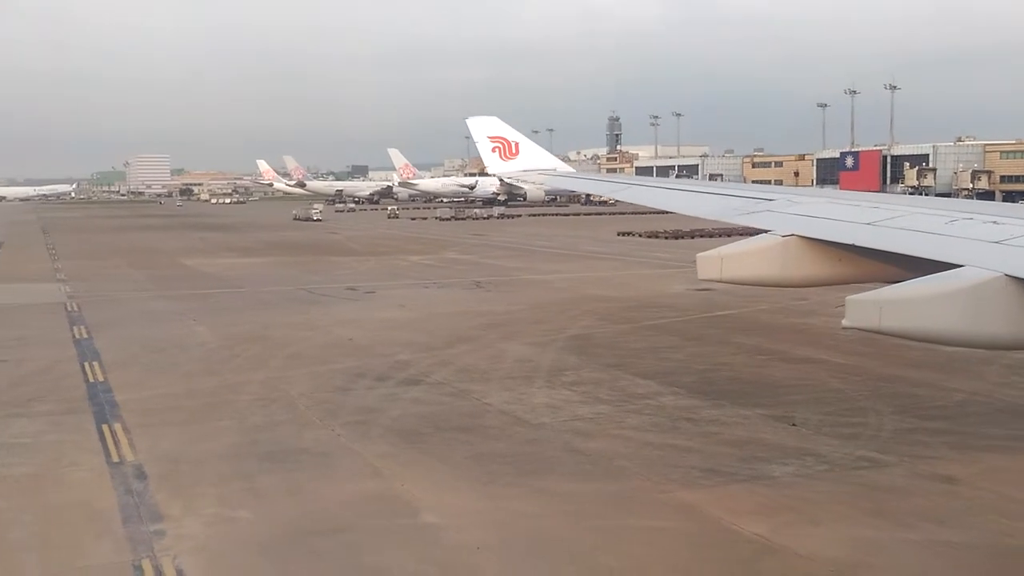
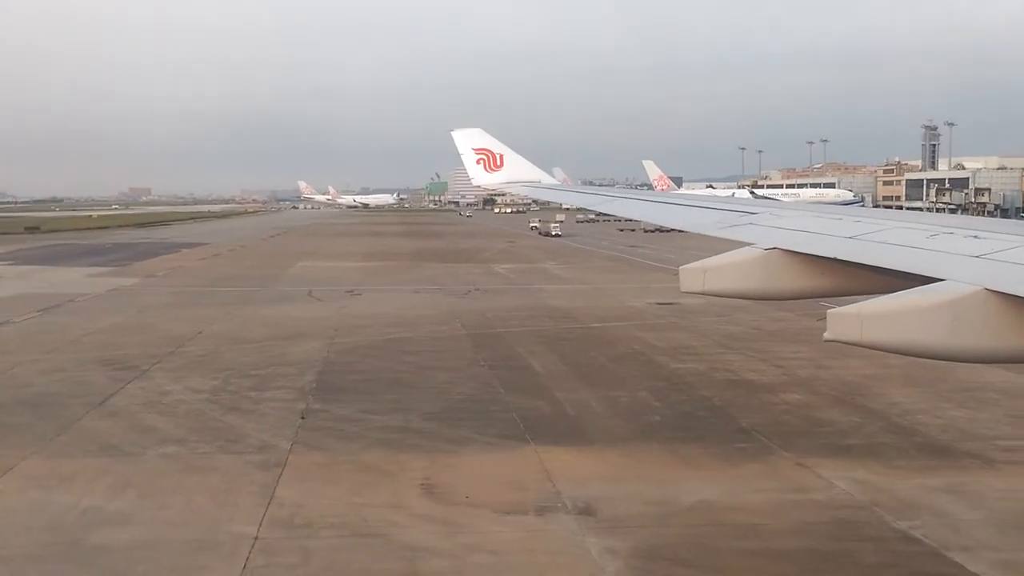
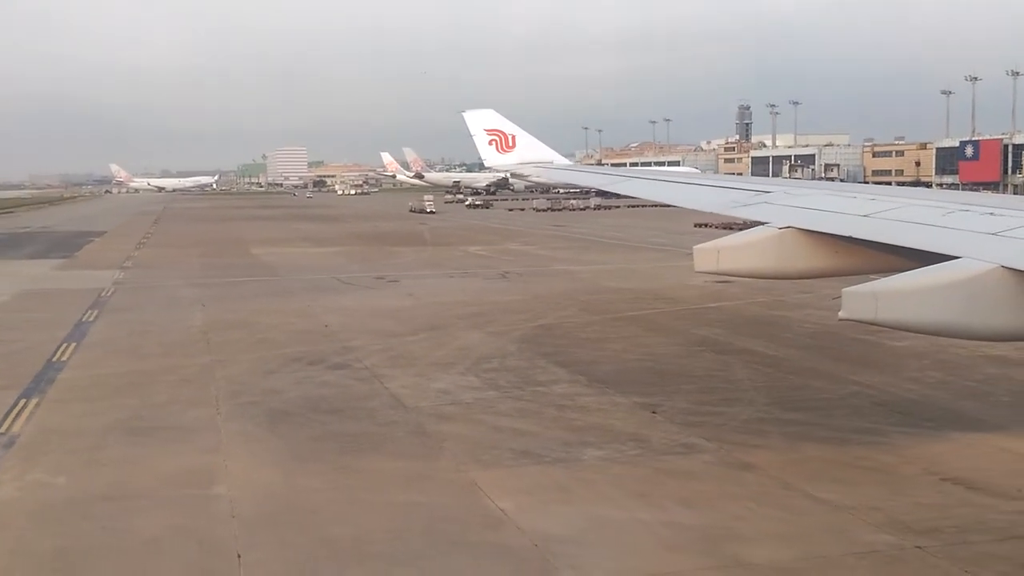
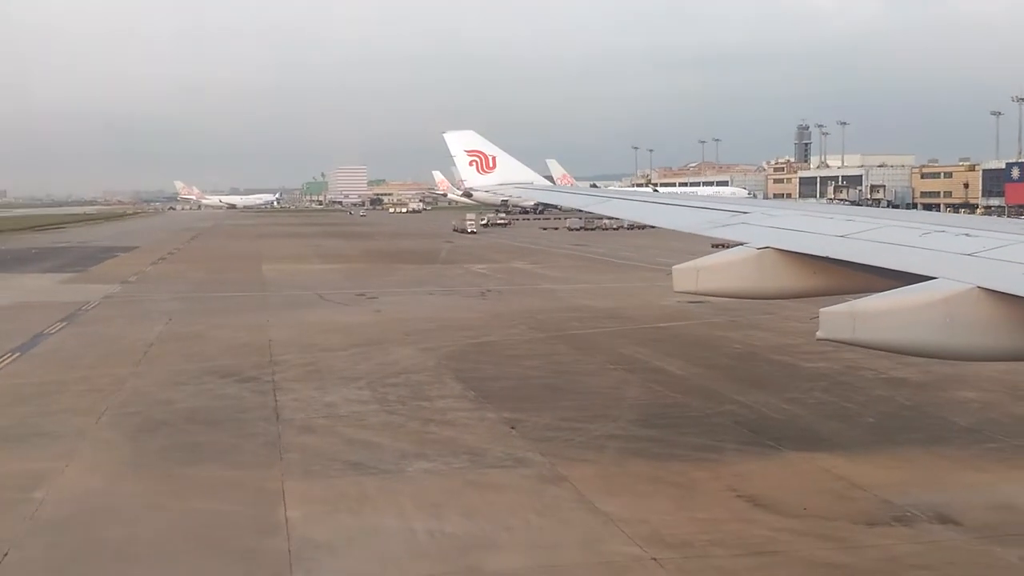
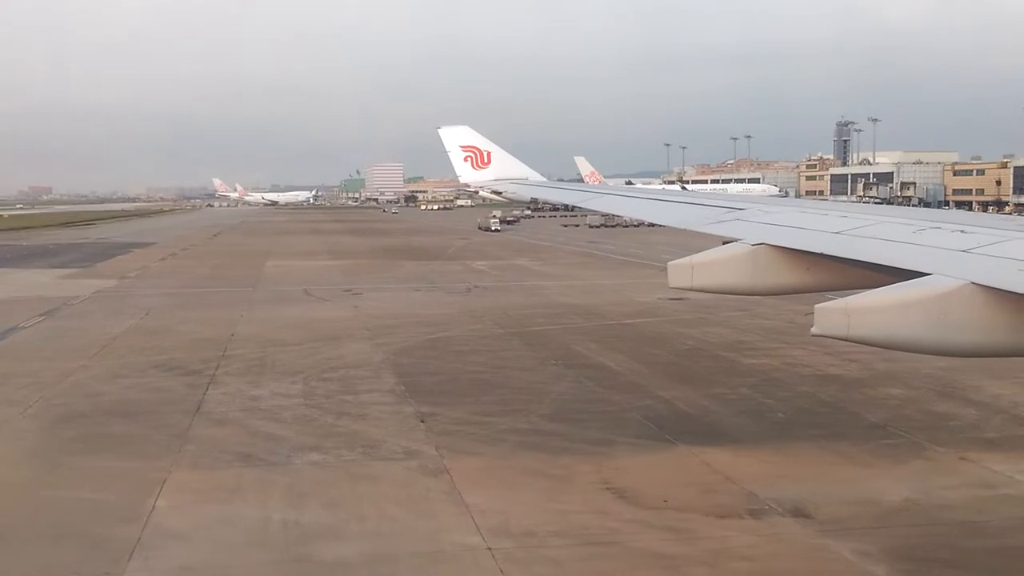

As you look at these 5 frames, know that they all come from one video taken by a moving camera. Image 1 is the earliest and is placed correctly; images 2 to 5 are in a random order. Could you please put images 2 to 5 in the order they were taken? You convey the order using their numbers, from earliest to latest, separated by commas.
3, 4, 5, 2
